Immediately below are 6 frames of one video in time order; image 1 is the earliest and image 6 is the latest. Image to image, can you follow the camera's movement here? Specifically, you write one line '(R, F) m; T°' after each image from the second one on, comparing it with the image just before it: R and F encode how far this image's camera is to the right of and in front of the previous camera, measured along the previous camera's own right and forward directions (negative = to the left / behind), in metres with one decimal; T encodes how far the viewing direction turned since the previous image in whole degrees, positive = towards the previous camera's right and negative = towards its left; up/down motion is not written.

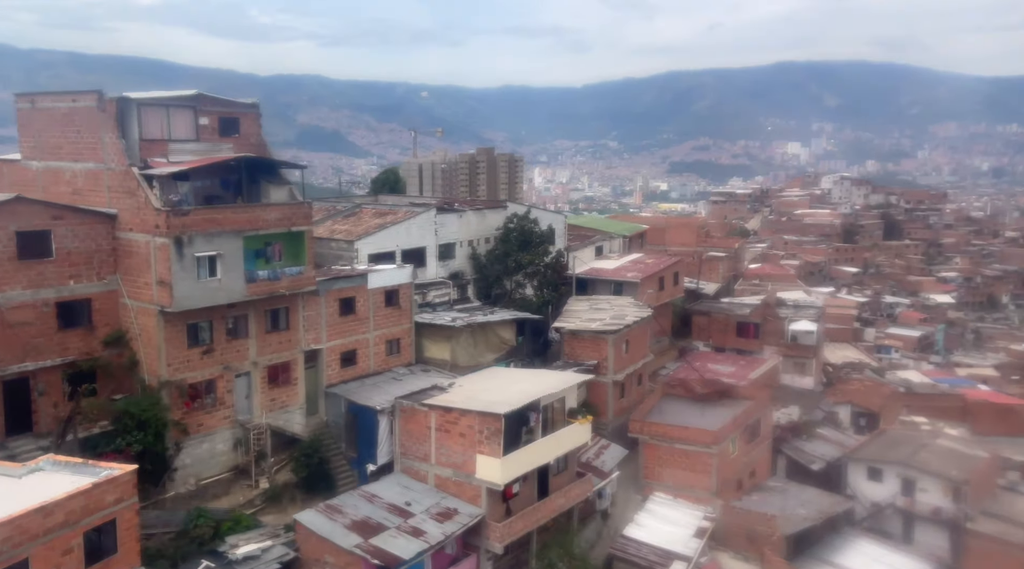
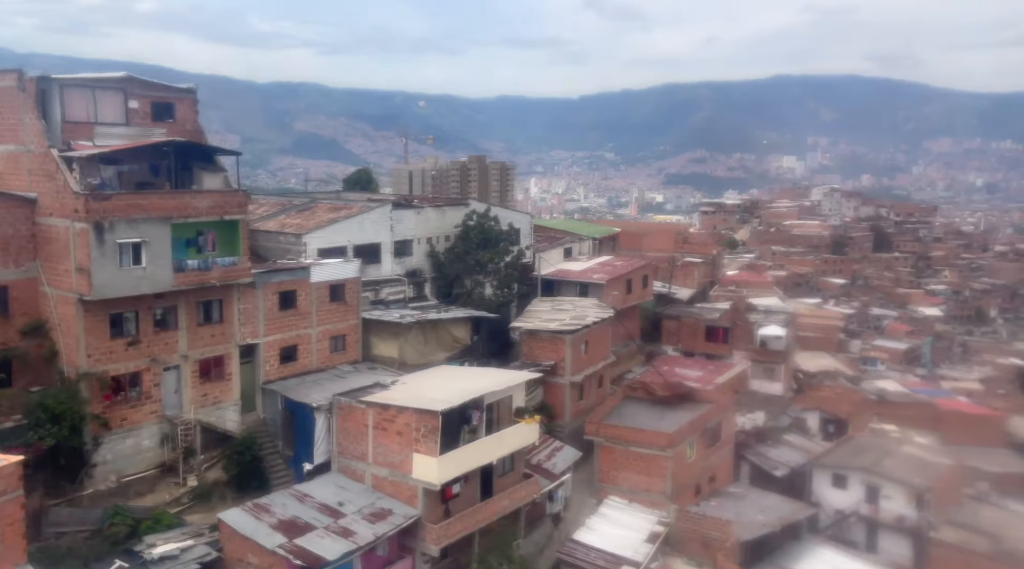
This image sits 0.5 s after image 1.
(+0.7, +0.3) m; +1°
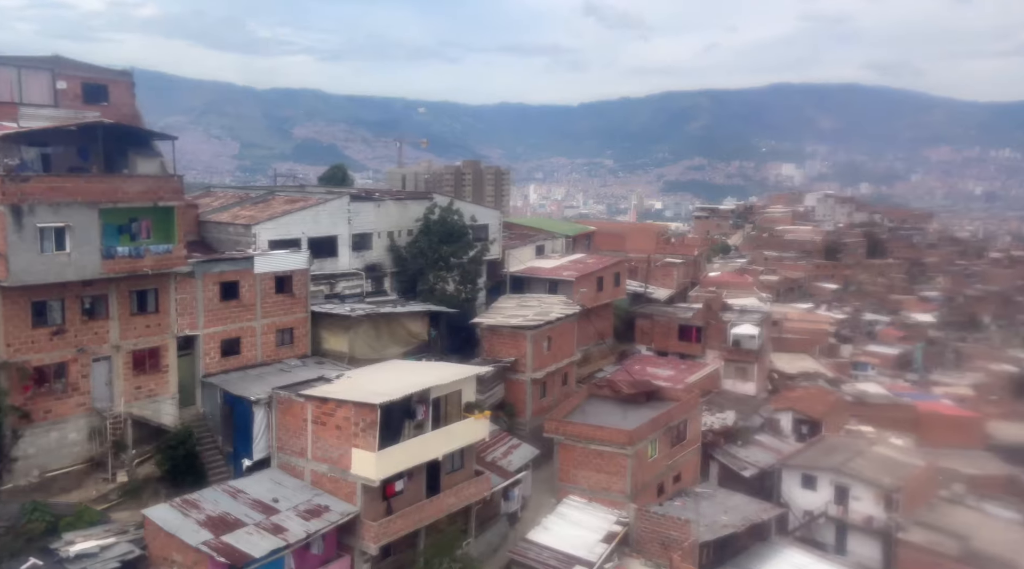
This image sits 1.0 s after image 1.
(+0.7, +0.3) m; 0°
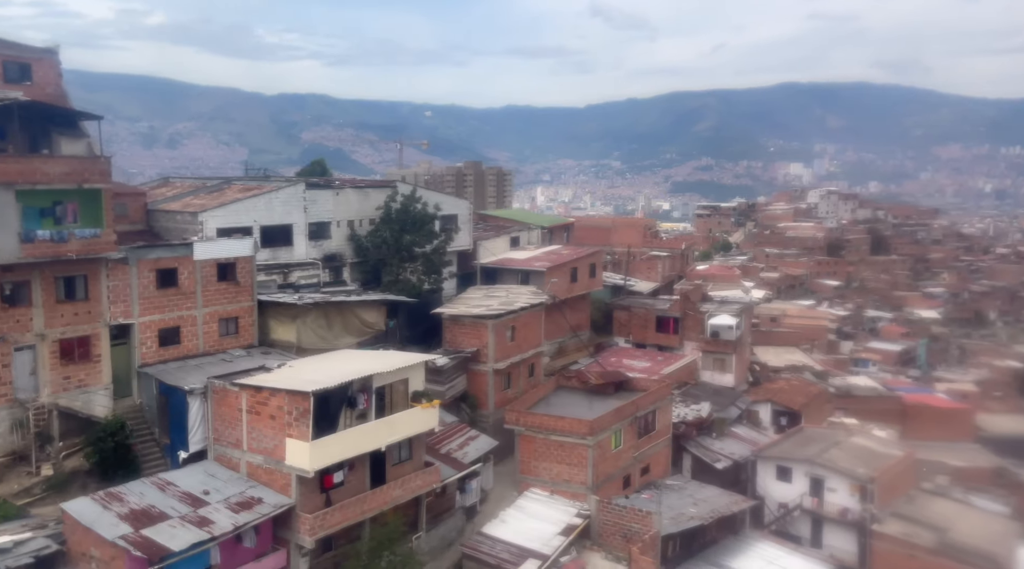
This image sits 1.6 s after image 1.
(+0.8, +0.4) m; 0°
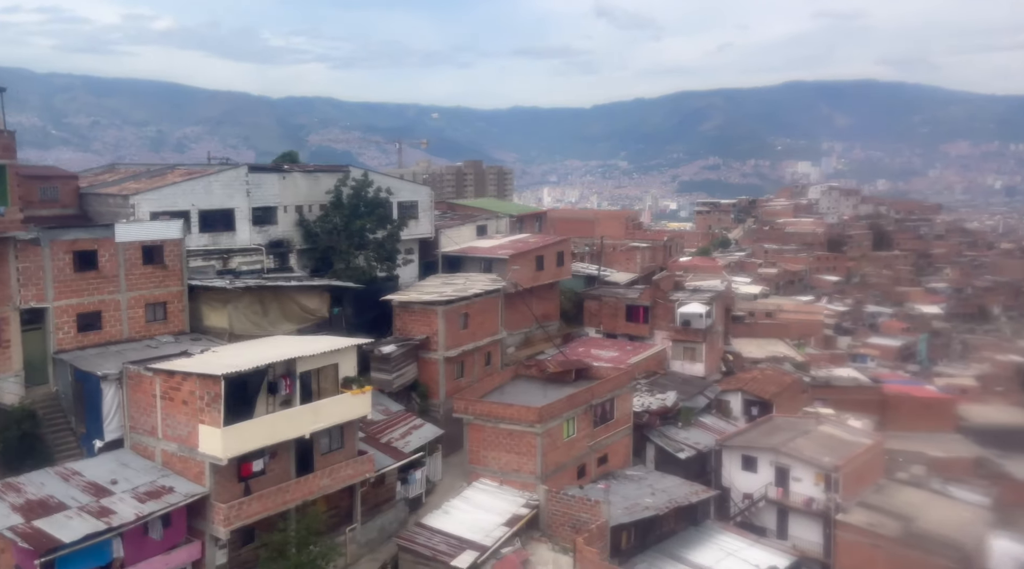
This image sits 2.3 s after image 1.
(+0.9, +0.5) m; 0°
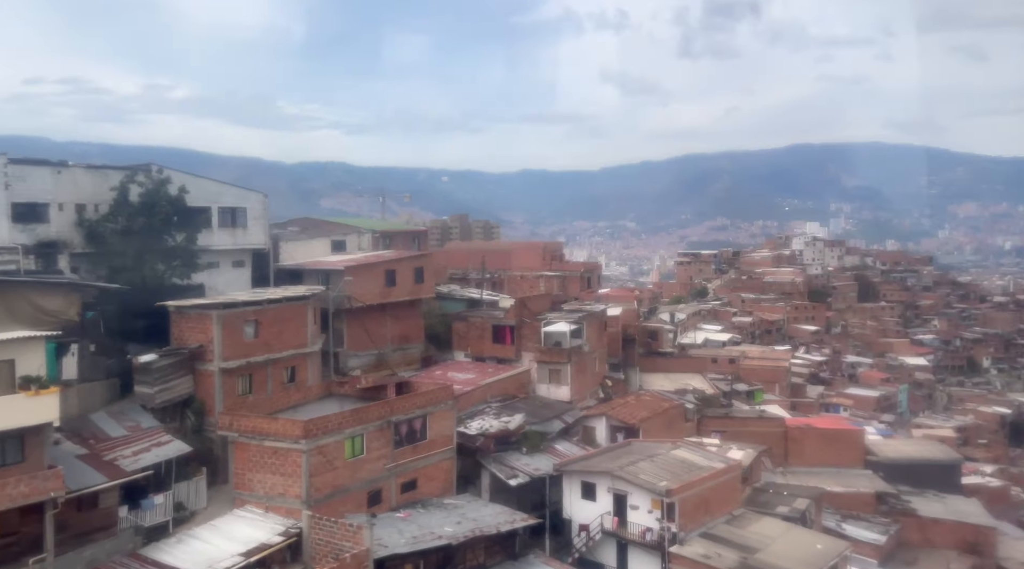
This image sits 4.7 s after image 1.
(+3.3, +1.6) m; +1°
